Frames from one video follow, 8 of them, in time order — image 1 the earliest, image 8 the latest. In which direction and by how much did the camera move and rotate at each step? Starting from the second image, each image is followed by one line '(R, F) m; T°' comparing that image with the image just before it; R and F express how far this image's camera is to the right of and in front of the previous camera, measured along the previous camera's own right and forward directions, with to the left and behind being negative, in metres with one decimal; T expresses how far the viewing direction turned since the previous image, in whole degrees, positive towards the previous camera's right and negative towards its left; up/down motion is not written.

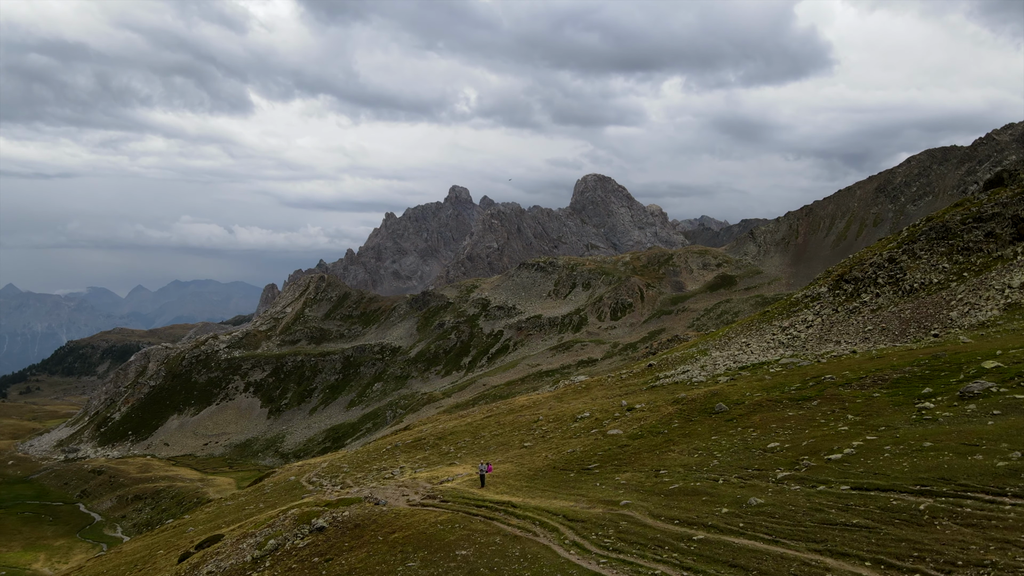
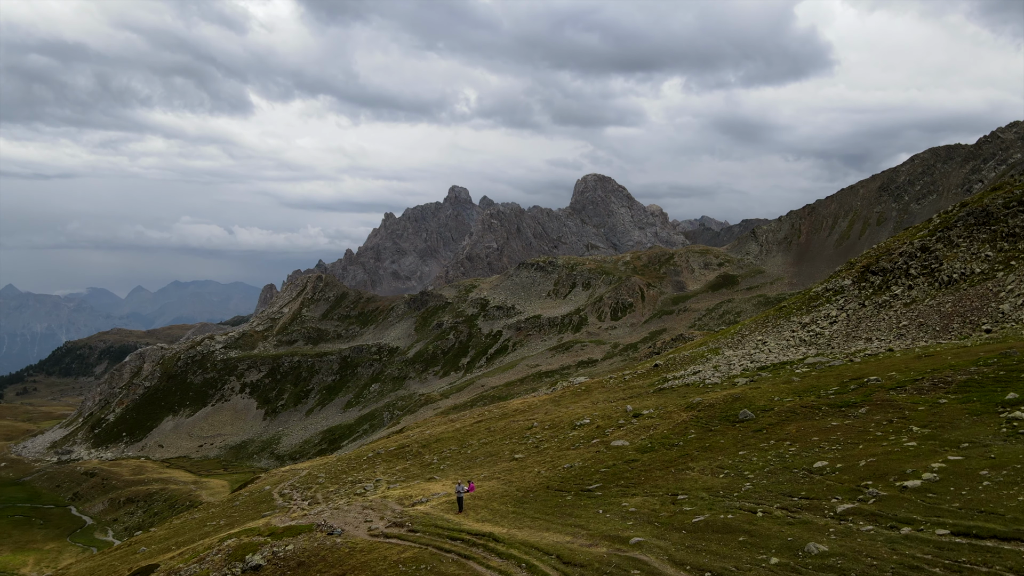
(+0.7, +4.4) m; 0°
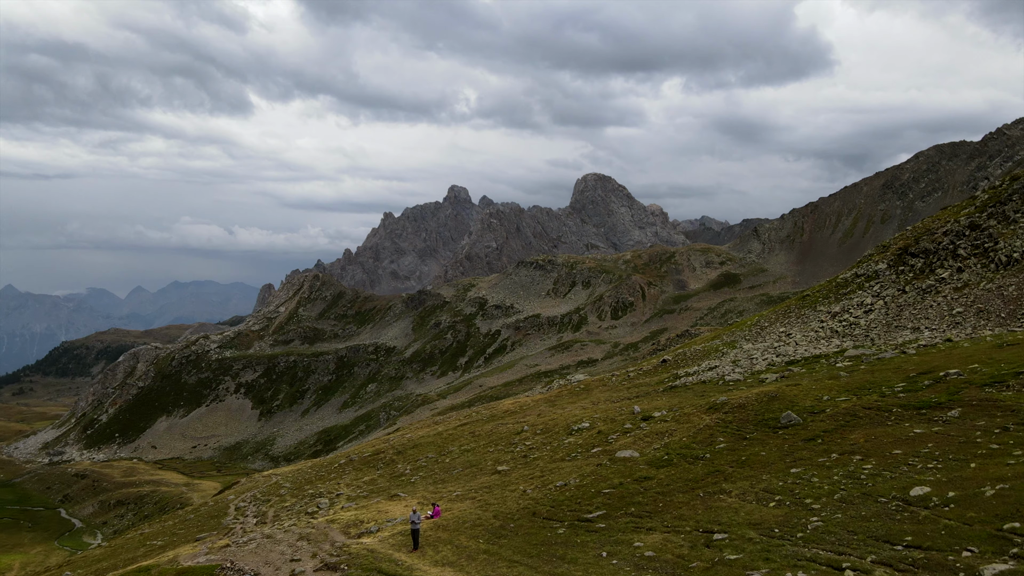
(+0.9, +5.3) m; 0°
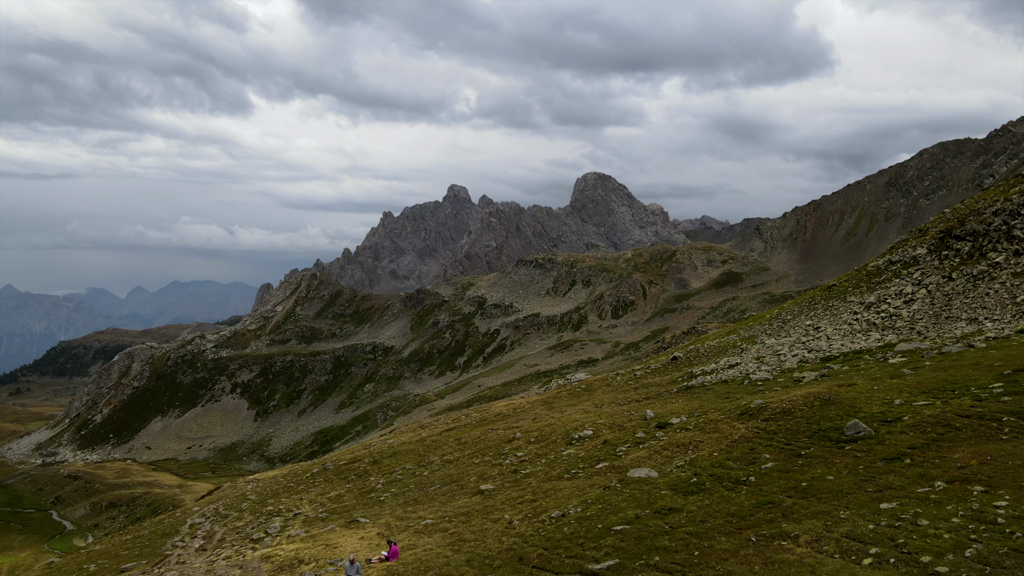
(+0.5, +4.4) m; 0°
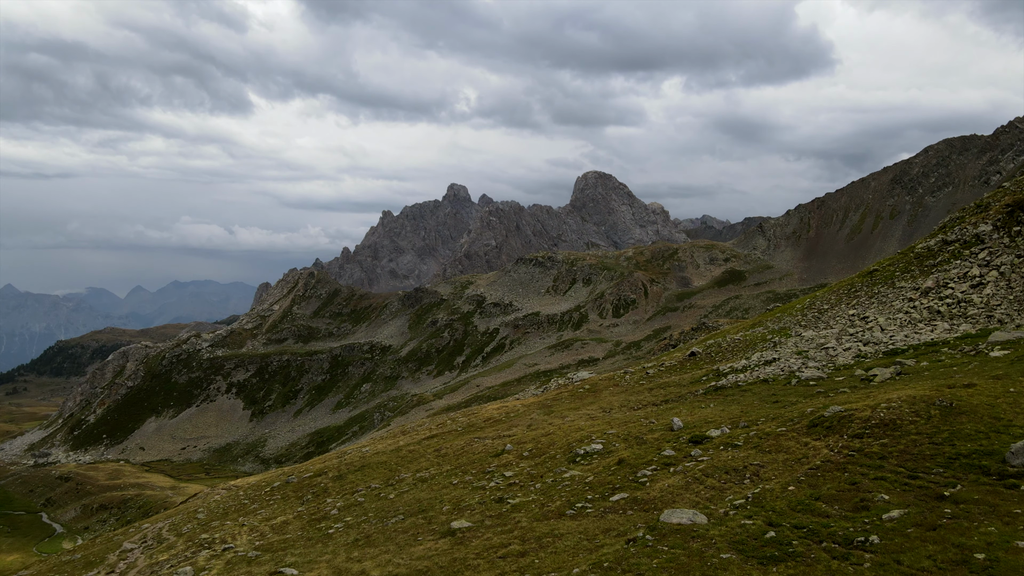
(+0.5, +5.2) m; 0°
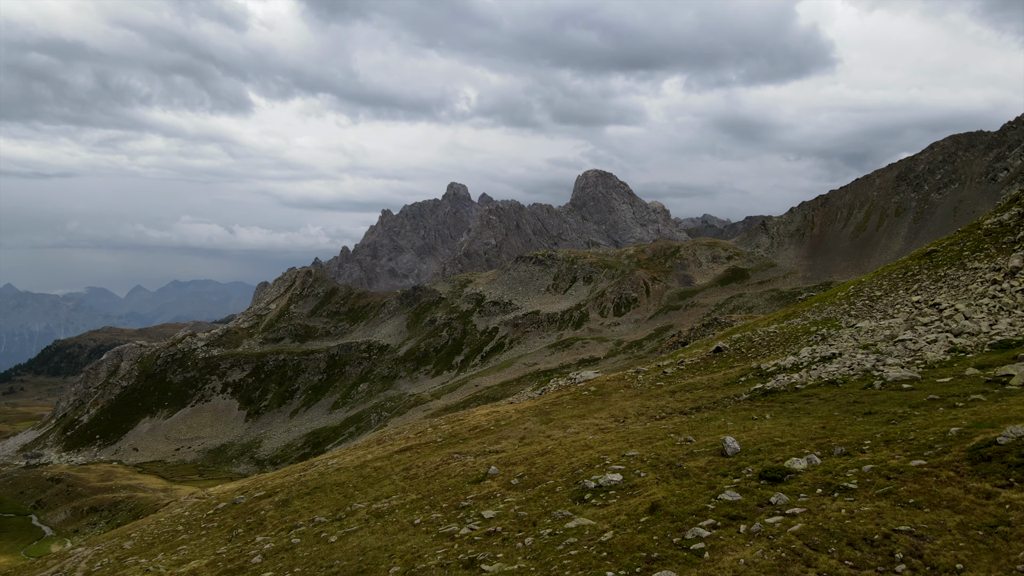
(+0.5, +5.3) m; 0°
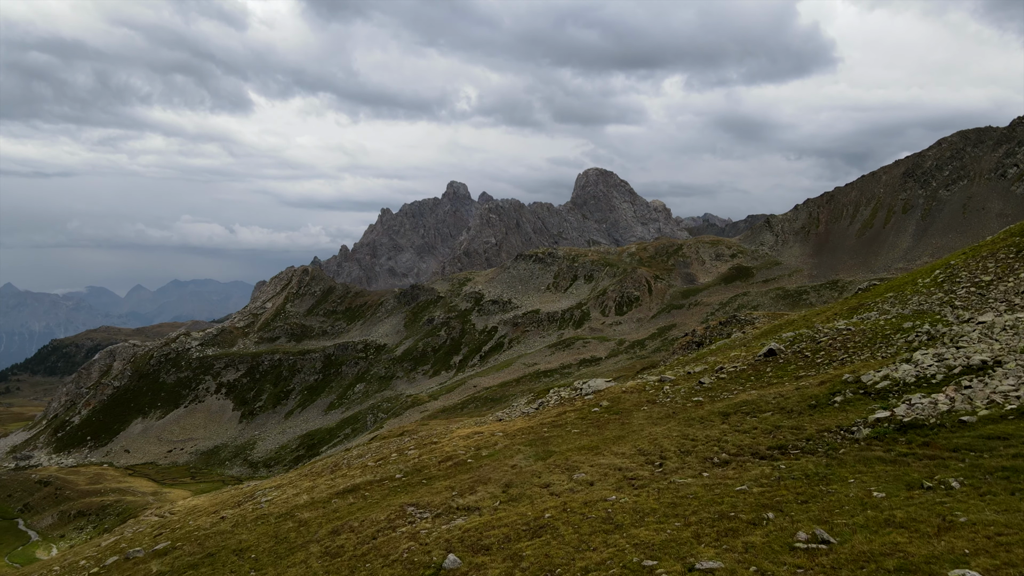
(+0.6, +6.8) m; 0°
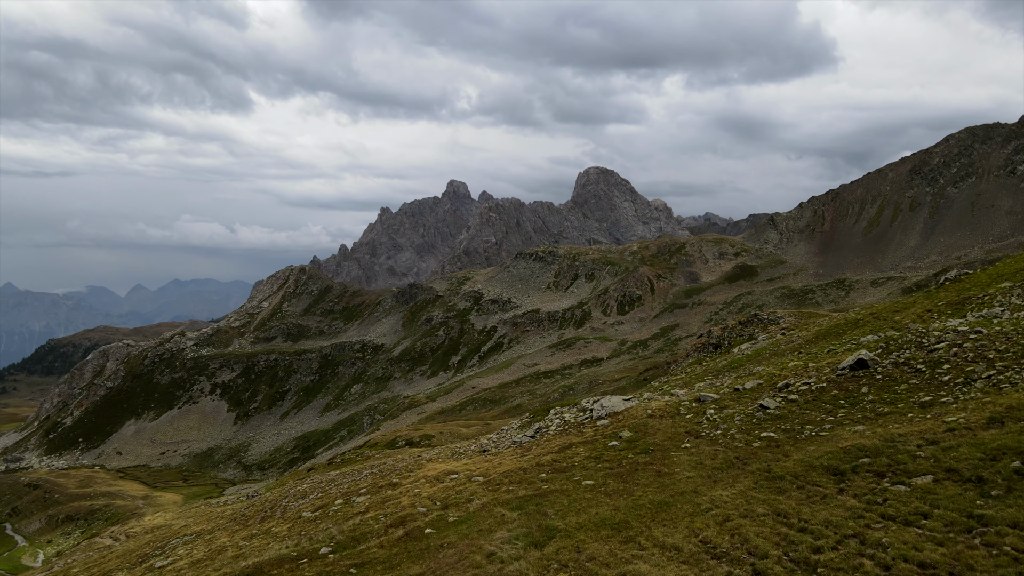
(+0.5, +6.2) m; 0°
